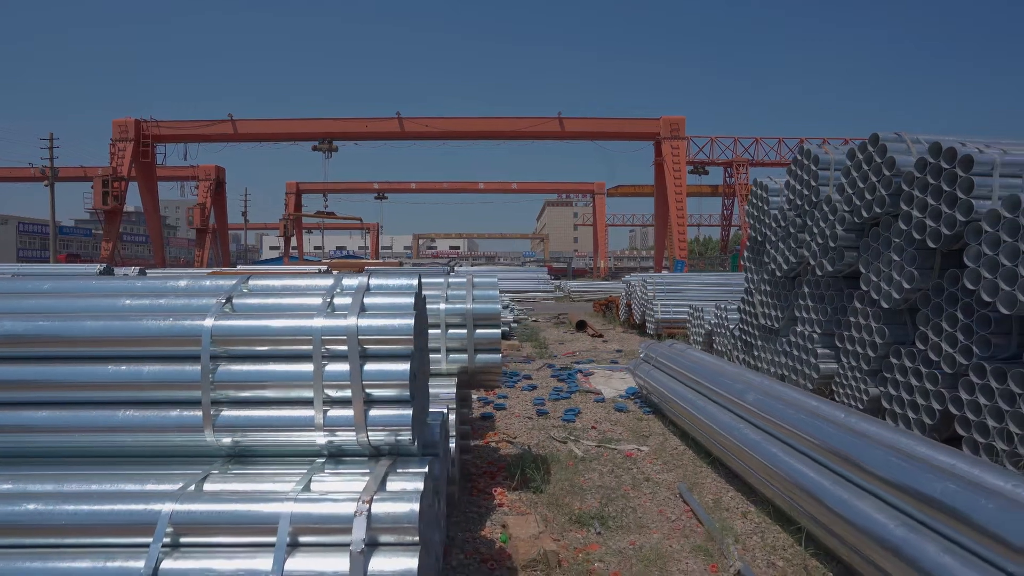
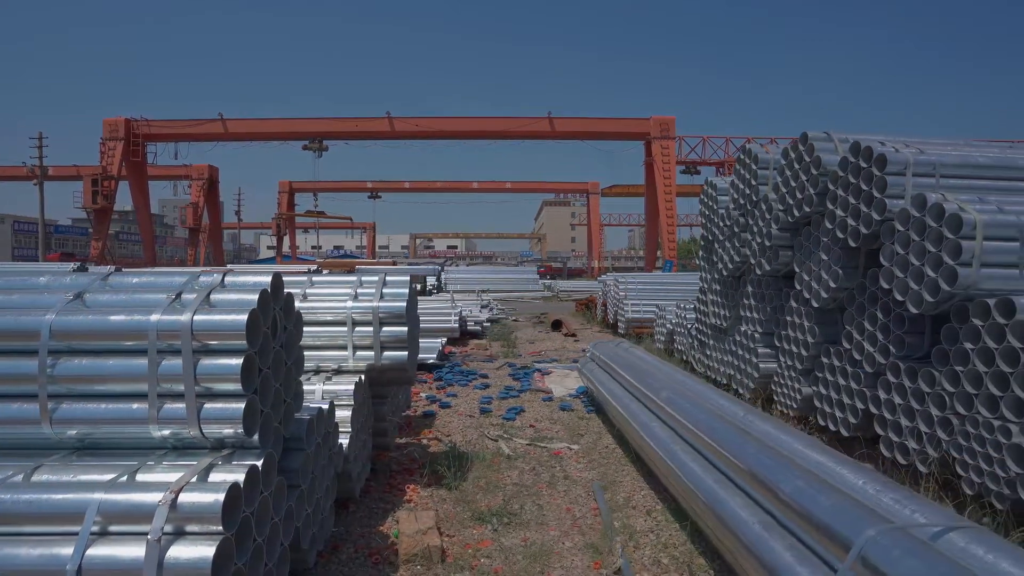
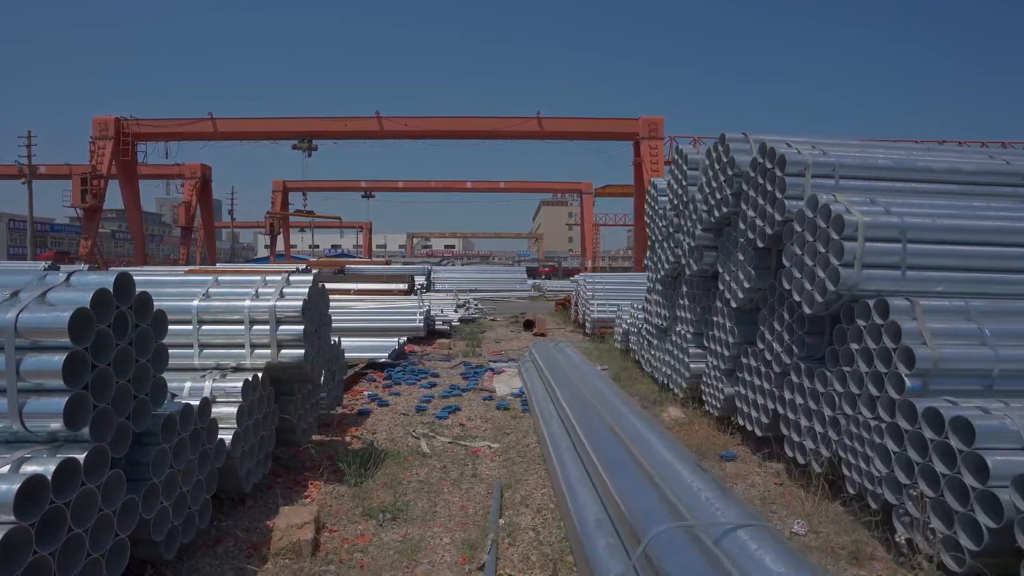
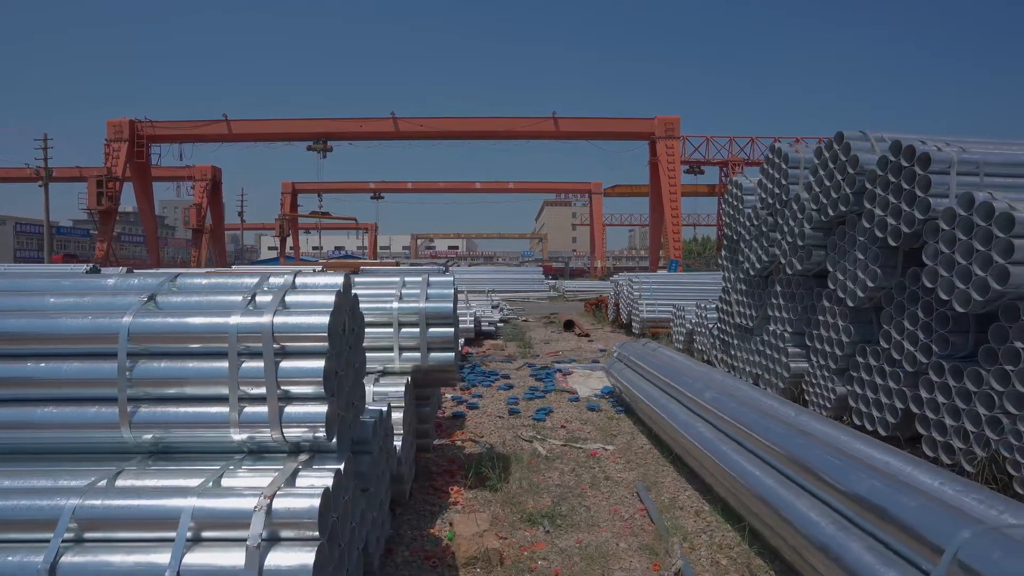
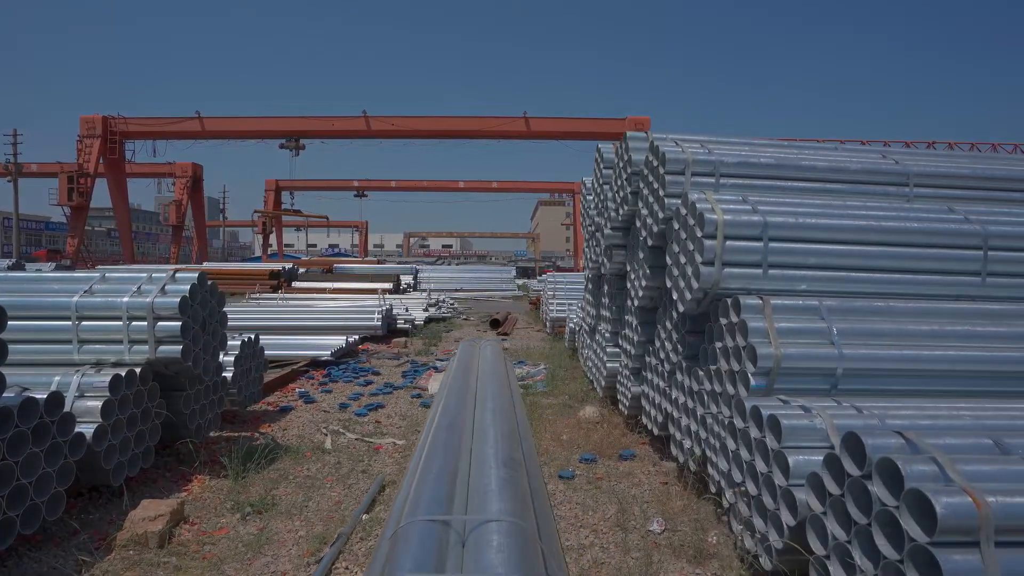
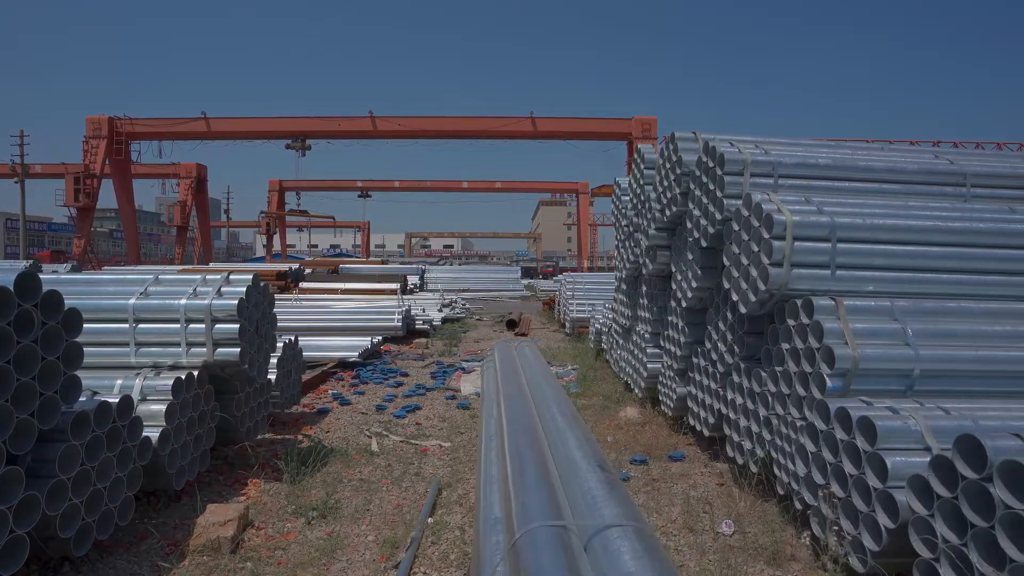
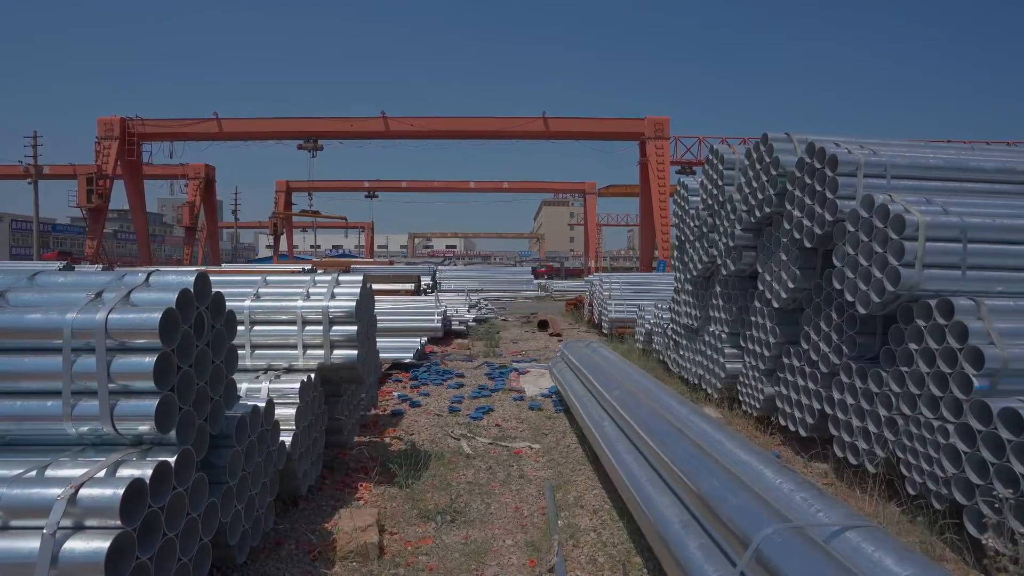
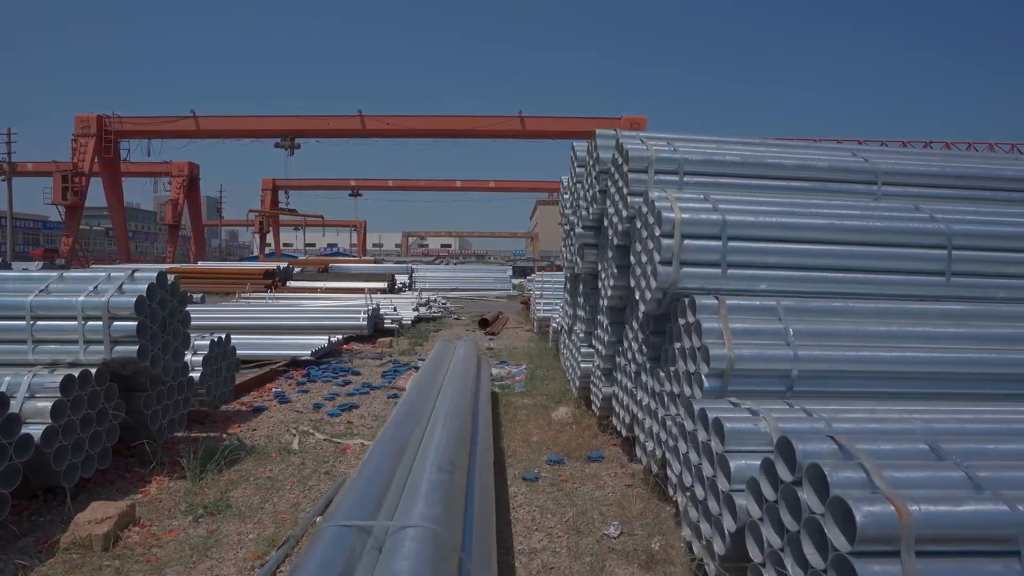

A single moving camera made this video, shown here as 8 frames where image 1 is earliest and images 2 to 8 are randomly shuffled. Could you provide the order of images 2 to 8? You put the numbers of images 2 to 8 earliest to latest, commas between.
4, 2, 7, 3, 6, 5, 8
